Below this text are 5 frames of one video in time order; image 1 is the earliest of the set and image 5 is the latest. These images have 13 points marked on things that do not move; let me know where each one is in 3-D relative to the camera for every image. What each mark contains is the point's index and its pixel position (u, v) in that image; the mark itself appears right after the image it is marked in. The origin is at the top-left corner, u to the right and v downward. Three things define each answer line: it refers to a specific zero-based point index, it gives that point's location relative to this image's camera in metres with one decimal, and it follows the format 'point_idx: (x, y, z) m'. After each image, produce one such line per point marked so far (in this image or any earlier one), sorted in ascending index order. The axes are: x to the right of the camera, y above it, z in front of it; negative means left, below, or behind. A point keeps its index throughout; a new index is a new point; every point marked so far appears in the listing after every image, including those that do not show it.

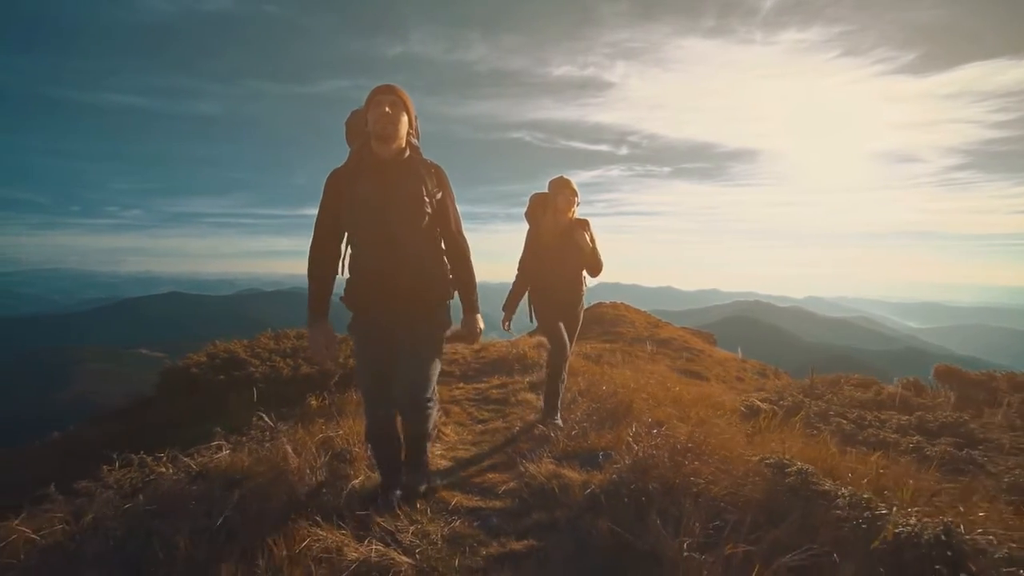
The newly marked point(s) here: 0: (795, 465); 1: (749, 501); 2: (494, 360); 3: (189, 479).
0: (+1.5, -1.0, +3.2) m
1: (+1.2, -1.1, +3.1) m
2: (-0.3, -1.4, +11.6) m
3: (-1.9, -1.2, +3.5) m
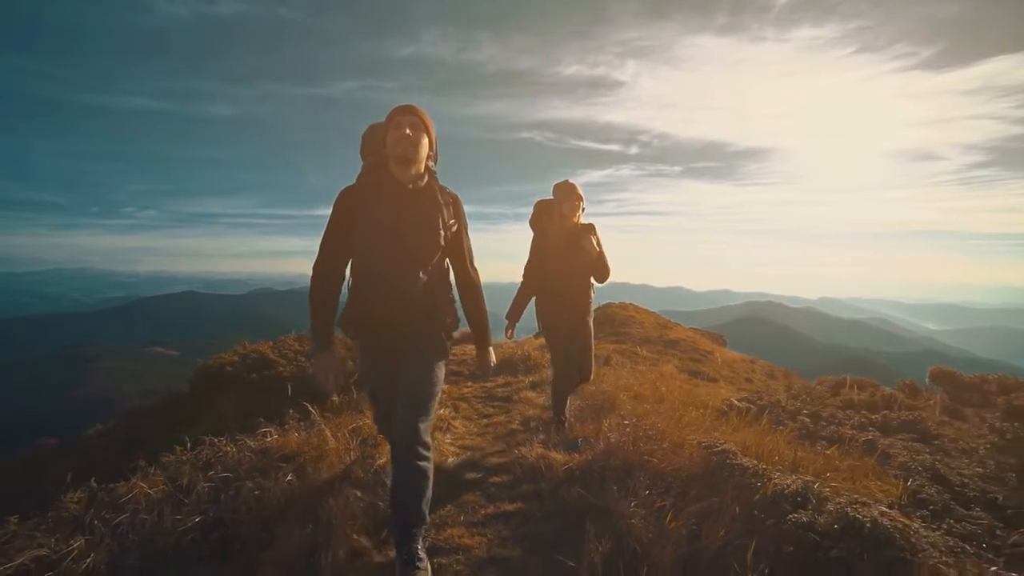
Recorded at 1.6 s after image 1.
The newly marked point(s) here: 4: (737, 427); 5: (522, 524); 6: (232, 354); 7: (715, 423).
0: (+1.4, -1.1, +4.1) m
1: (+1.2, -1.2, +3.9) m
2: (-0.2, -1.5, +12.4) m
3: (-2.0, -1.3, +4.5) m
4: (+2.2, -1.4, +5.9) m
5: (+0.1, -1.5, +3.7) m
6: (-4.9, -1.2, +10.2) m
7: (+2.1, -1.4, +6.0) m
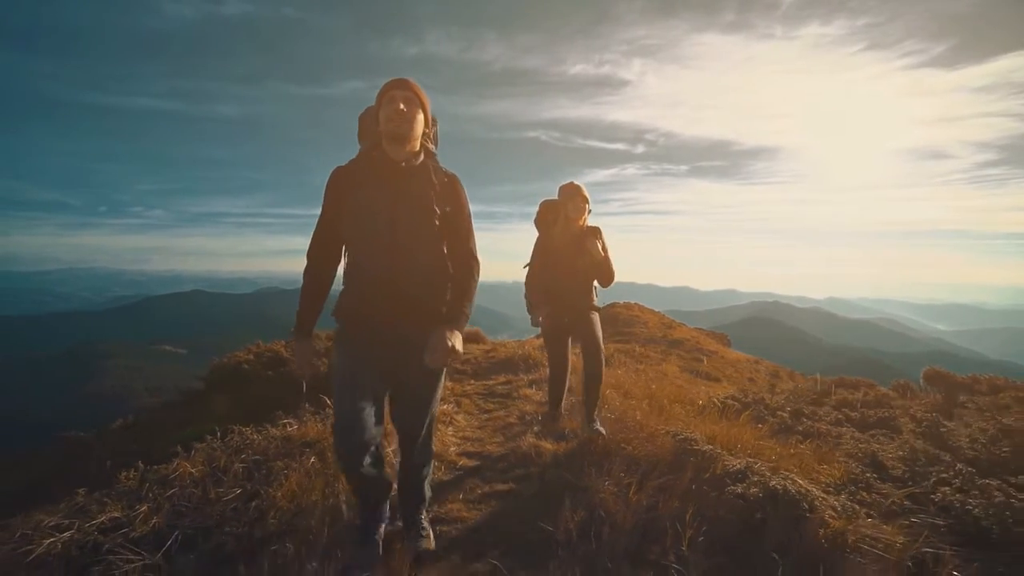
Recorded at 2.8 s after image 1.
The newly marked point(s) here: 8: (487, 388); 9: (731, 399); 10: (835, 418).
0: (+1.4, -1.2, +4.6) m
1: (+1.1, -1.3, +4.5) m
2: (-0.2, -1.6, +13.0) m
3: (-2.0, -1.3, +5.0) m
4: (+2.2, -1.4, +6.4) m
5: (0.0, -1.5, +4.2) m
6: (-4.9, -1.2, +10.8) m
7: (+2.0, -1.4, +6.5) m
8: (-0.5, -1.8, +10.4) m
9: (+3.7, -1.9, +10.0) m
10: (+4.8, -1.9, +8.6) m
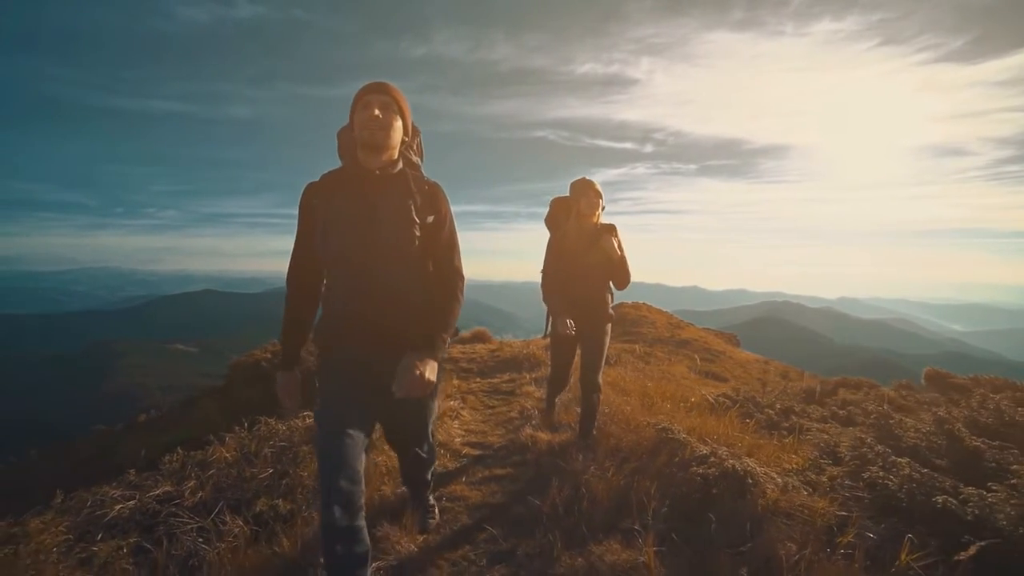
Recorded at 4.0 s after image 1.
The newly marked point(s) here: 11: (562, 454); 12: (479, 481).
0: (+1.4, -1.2, +5.1) m
1: (+1.1, -1.4, +5.0) m
2: (-0.1, -1.6, +13.5) m
3: (-2.0, -1.4, +5.6) m
4: (+2.2, -1.5, +6.9) m
5: (0.0, -1.6, +4.8) m
6: (-4.9, -1.2, +11.4) m
7: (+2.0, -1.5, +7.0) m
8: (-0.4, -1.8, +10.9) m
9: (+3.8, -2.0, +10.4) m
10: (+4.8, -2.0, +9.1) m
11: (+0.4, -1.5, +5.1) m
12: (-0.3, -1.6, +4.8) m
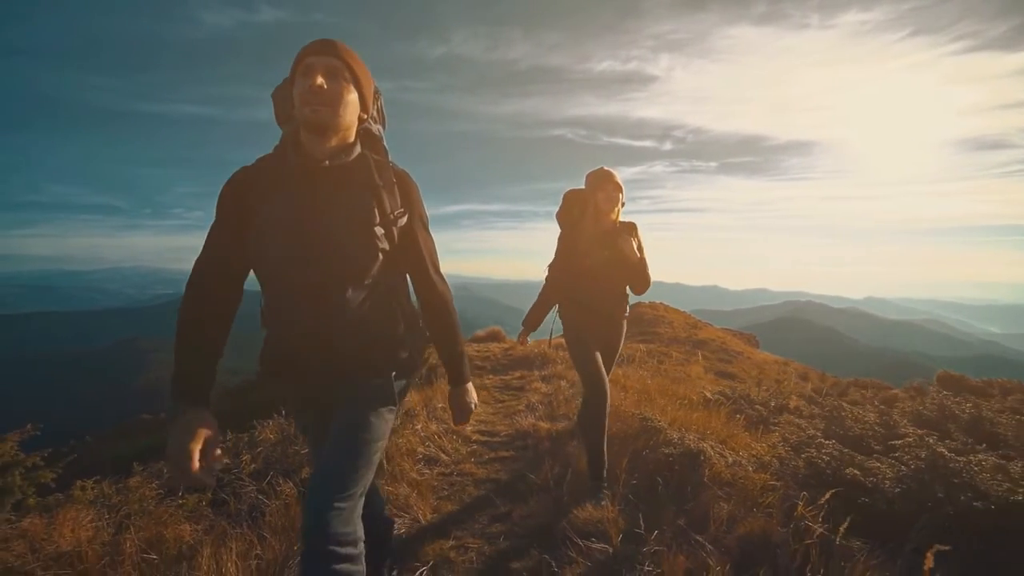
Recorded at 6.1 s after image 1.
0: (+1.4, -1.3, +5.8) m
1: (+1.1, -1.4, +5.7) m
2: (+0.2, -1.7, +14.2) m
3: (-2.0, -1.4, +6.4) m
4: (+2.3, -1.6, +7.5) m
5: (0.0, -1.7, +5.5) m
6: (-4.6, -1.3, +12.3) m
7: (+2.1, -1.6, +7.7) m
8: (-0.2, -1.9, +11.7) m
9: (+4.0, -2.0, +11.0) m
10: (+4.9, -2.0, +9.7) m
11: (+0.5, -1.5, +5.8) m
12: (-0.3, -1.7, +5.6) m
